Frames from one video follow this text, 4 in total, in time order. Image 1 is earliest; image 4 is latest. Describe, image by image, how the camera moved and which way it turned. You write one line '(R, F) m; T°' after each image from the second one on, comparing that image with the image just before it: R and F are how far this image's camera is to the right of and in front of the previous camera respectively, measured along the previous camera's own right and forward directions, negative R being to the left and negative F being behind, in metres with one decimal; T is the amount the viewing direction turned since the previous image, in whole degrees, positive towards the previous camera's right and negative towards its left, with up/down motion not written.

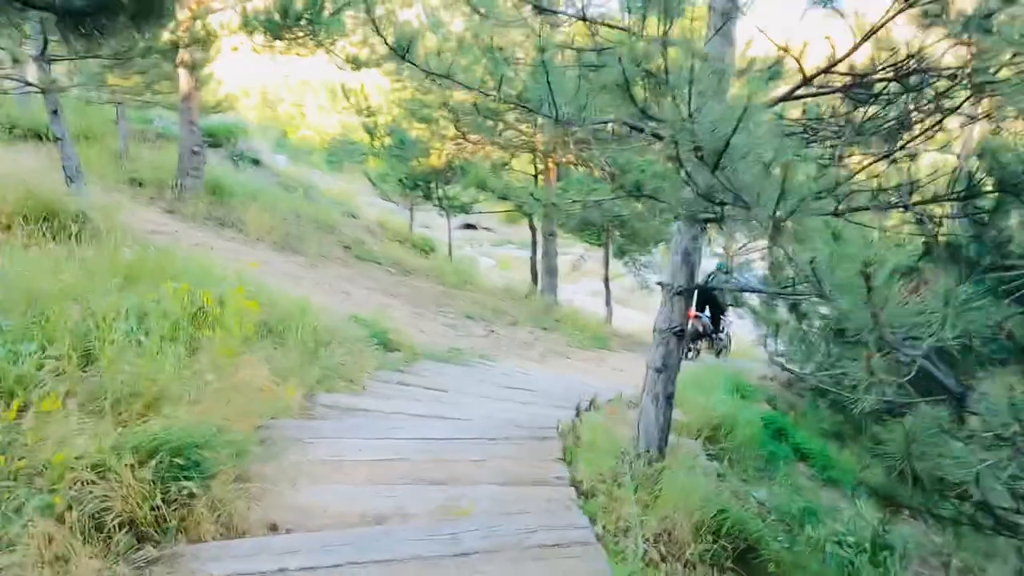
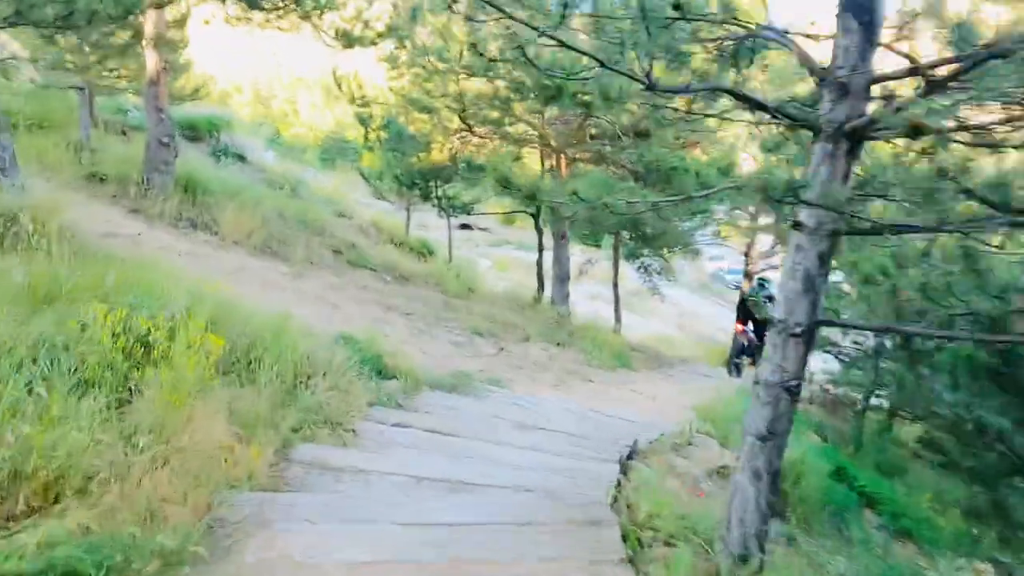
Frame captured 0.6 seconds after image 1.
(-0.2, +0.9) m; 0°
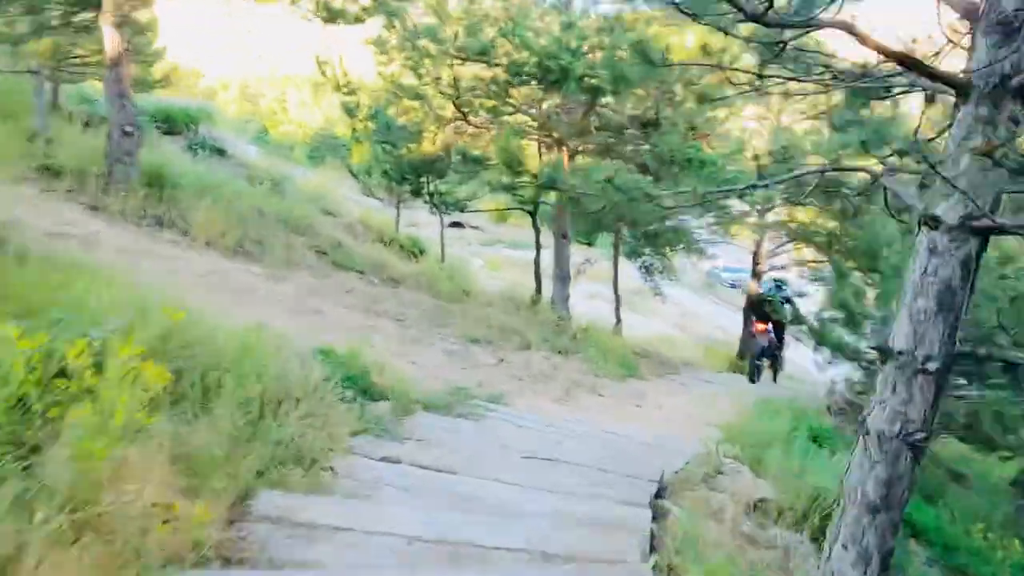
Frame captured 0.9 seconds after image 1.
(-0.1, +0.6) m; +1°
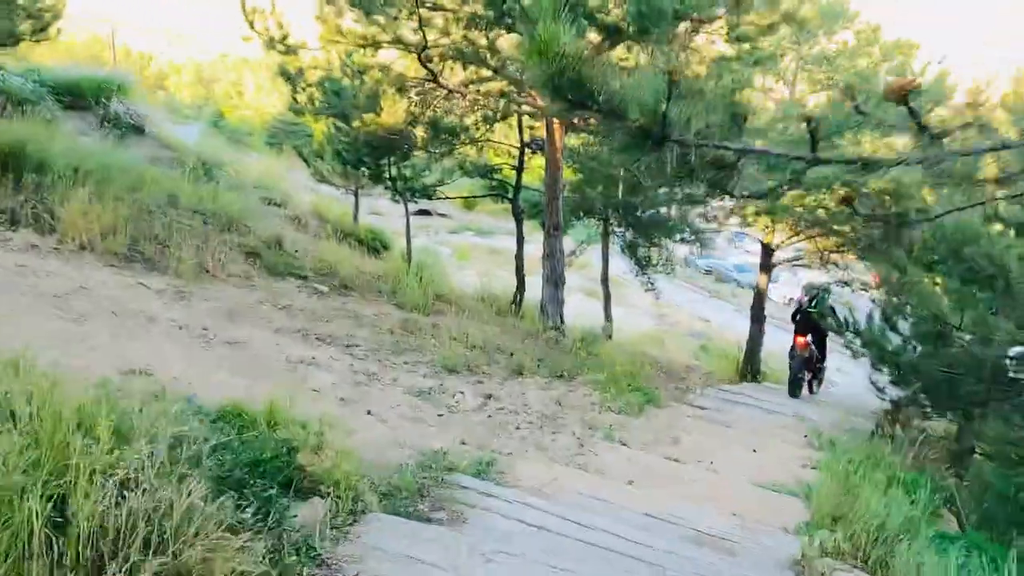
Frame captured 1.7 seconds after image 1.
(-0.2, +1.6) m; +3°
